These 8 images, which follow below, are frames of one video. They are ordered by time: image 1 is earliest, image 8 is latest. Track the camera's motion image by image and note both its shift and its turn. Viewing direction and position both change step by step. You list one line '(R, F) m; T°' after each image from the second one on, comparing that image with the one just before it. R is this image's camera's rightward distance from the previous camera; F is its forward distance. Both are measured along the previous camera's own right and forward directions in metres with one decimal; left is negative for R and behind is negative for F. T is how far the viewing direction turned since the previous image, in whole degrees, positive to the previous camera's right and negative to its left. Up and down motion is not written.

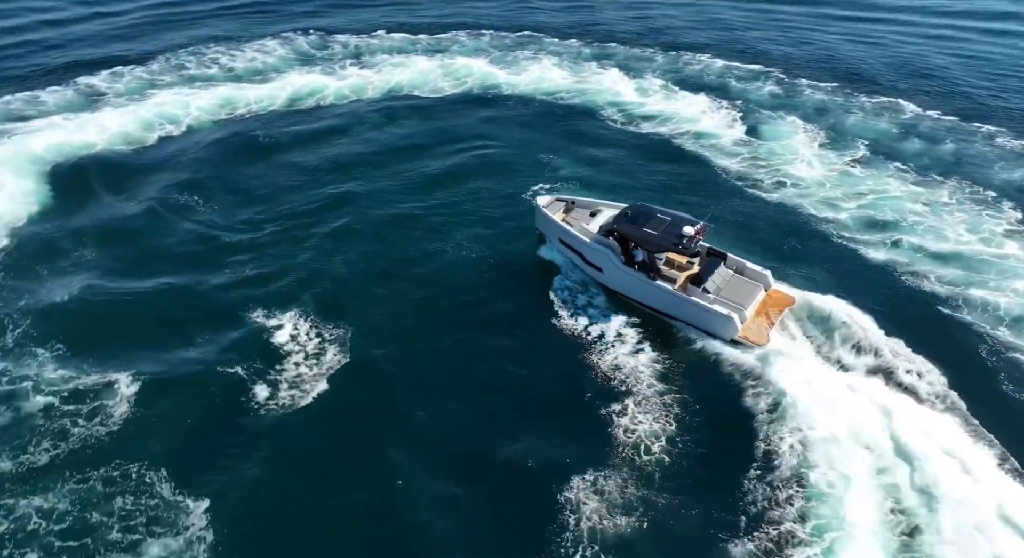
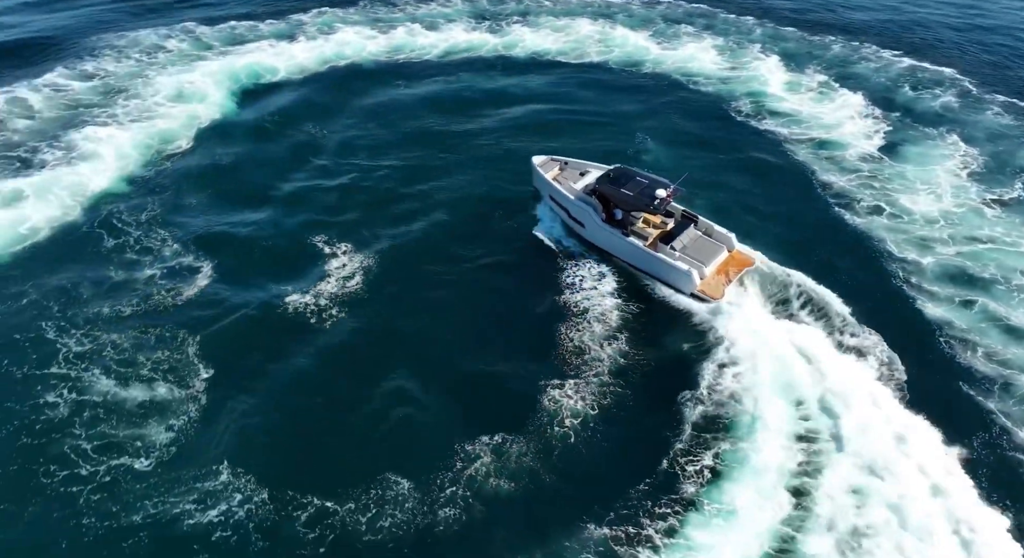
(+17.0, -2.8) m; -18°
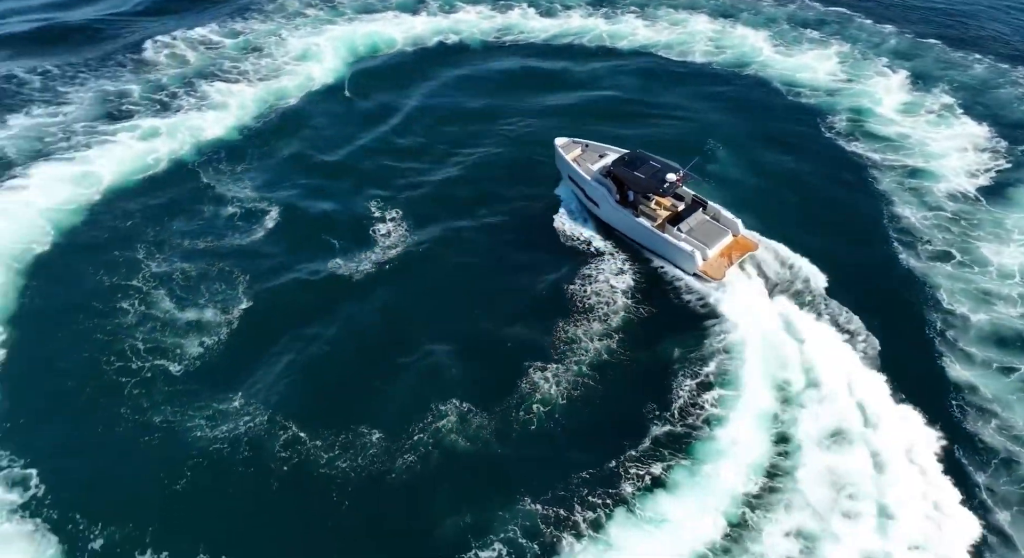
(+11.1, -2.1) m; -12°
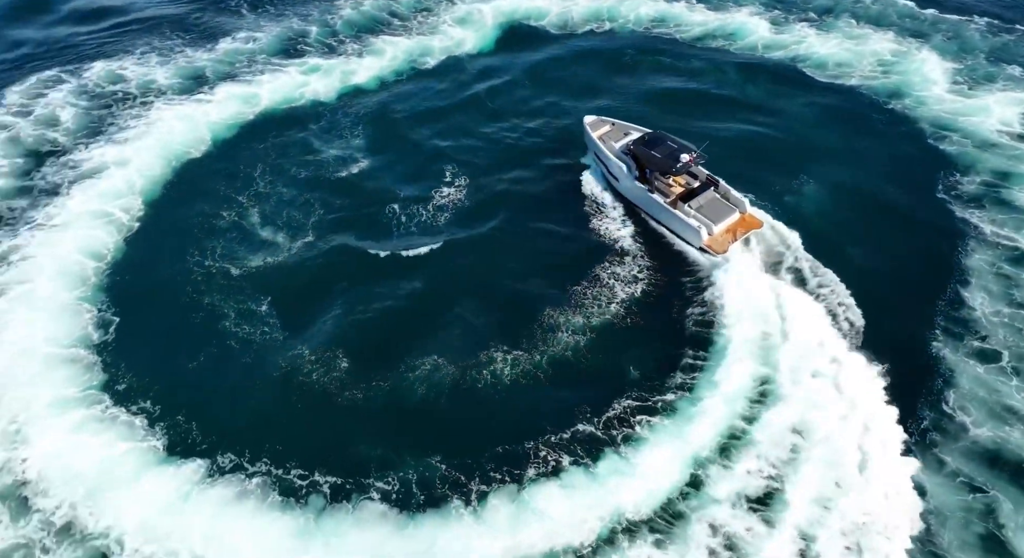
(+17.9, -2.0) m; -17°
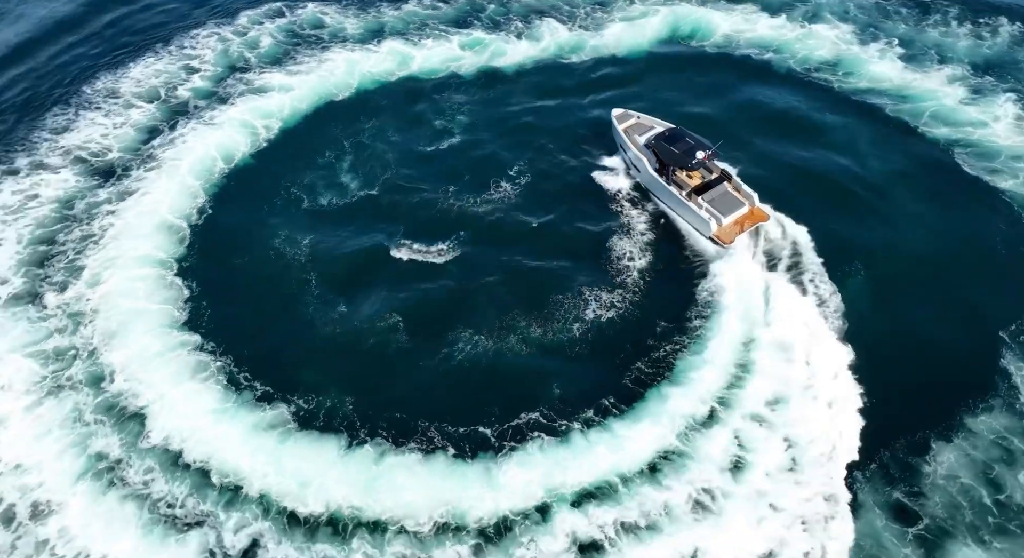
(+22.5, -1.2) m; -19°
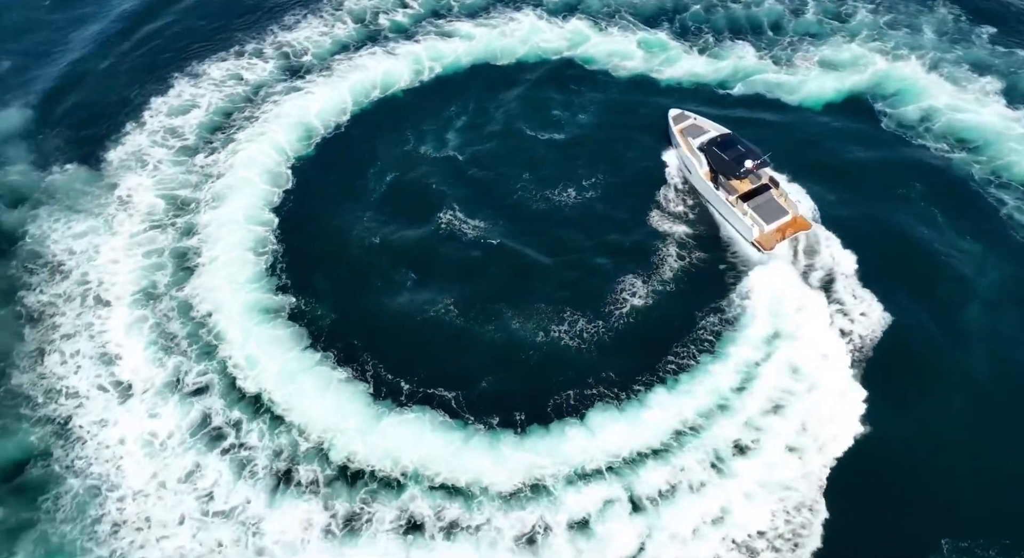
(+24.4, 0.0) m; -20°
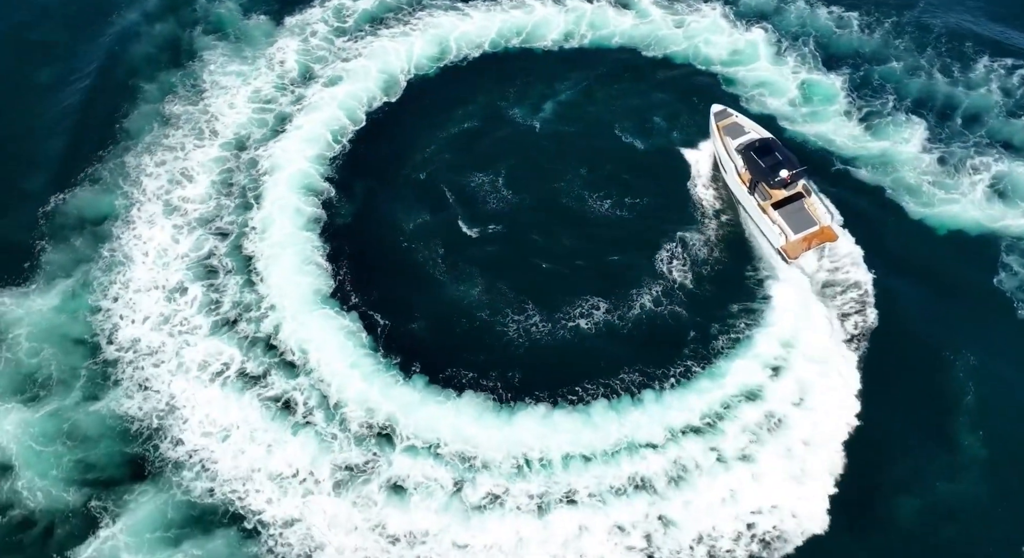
(+26.4, +1.5) m; -18°
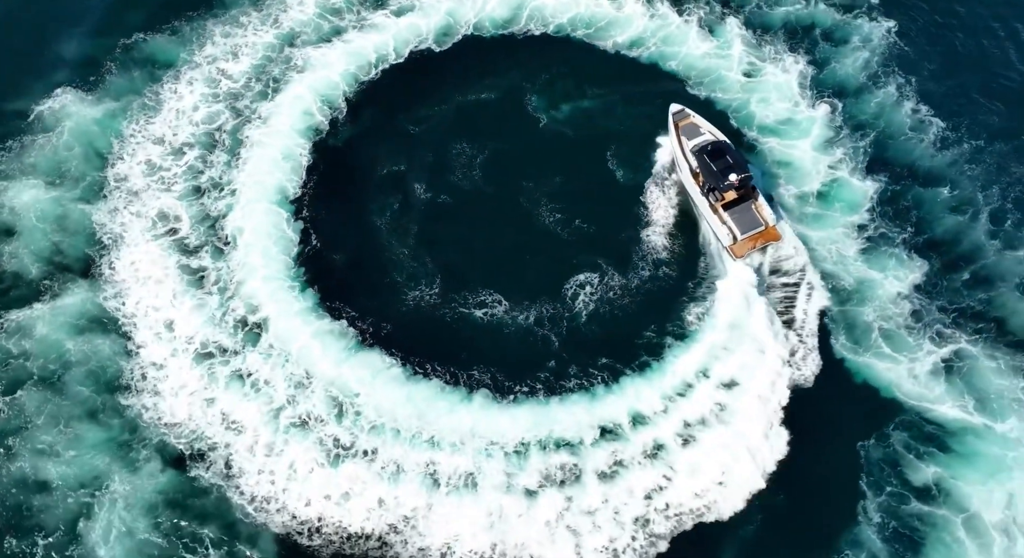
(+26.7, -1.1) m; -12°
